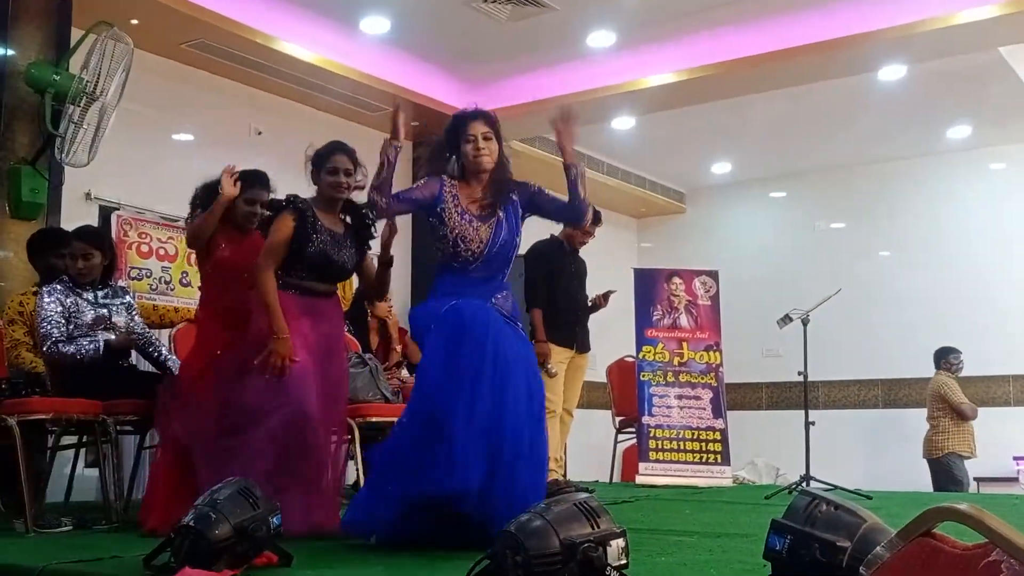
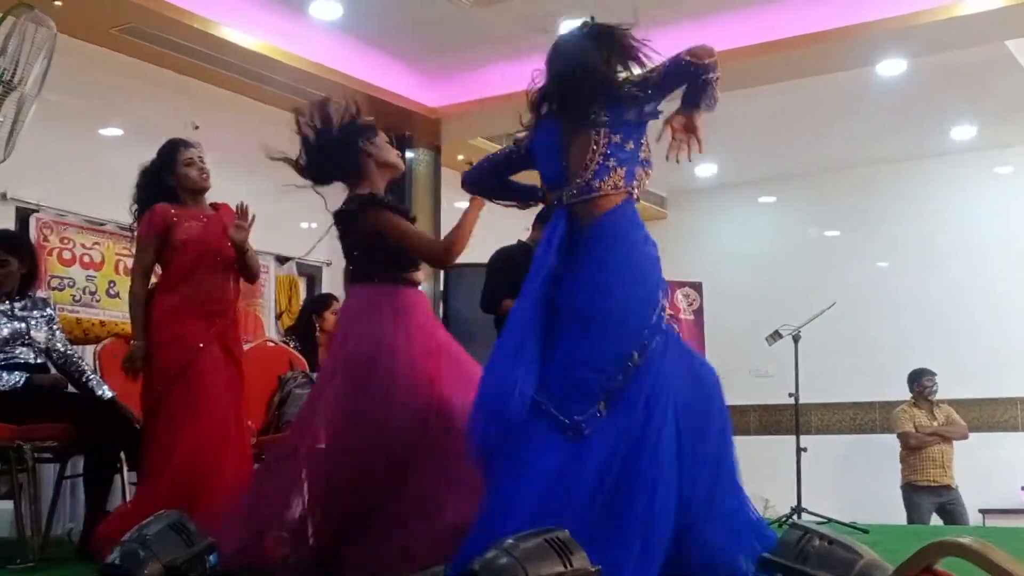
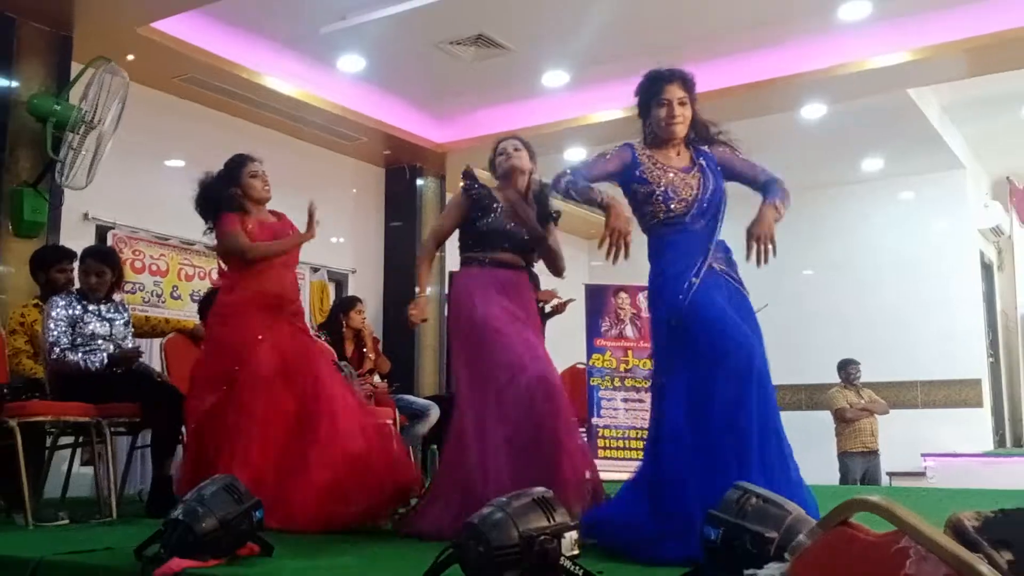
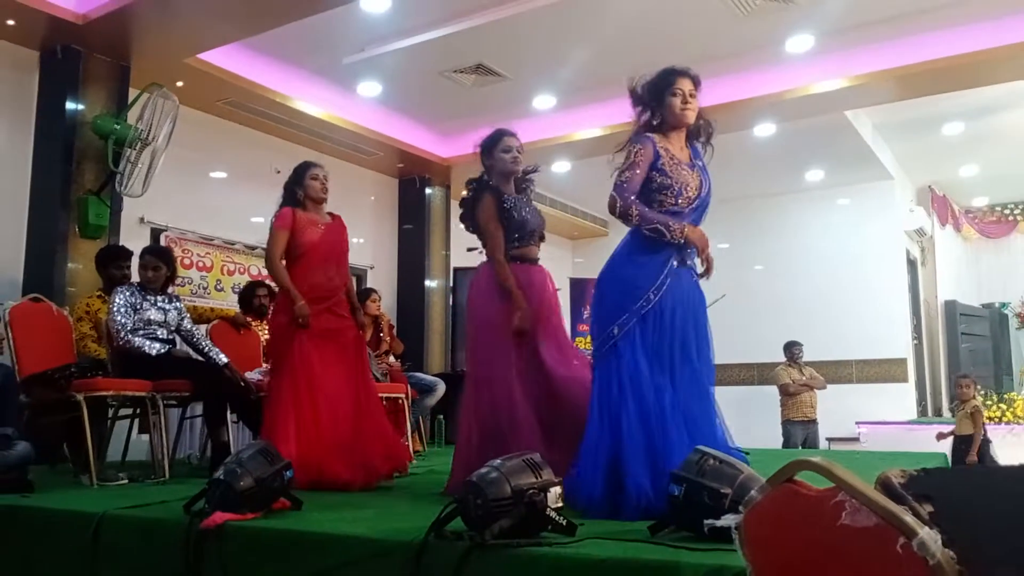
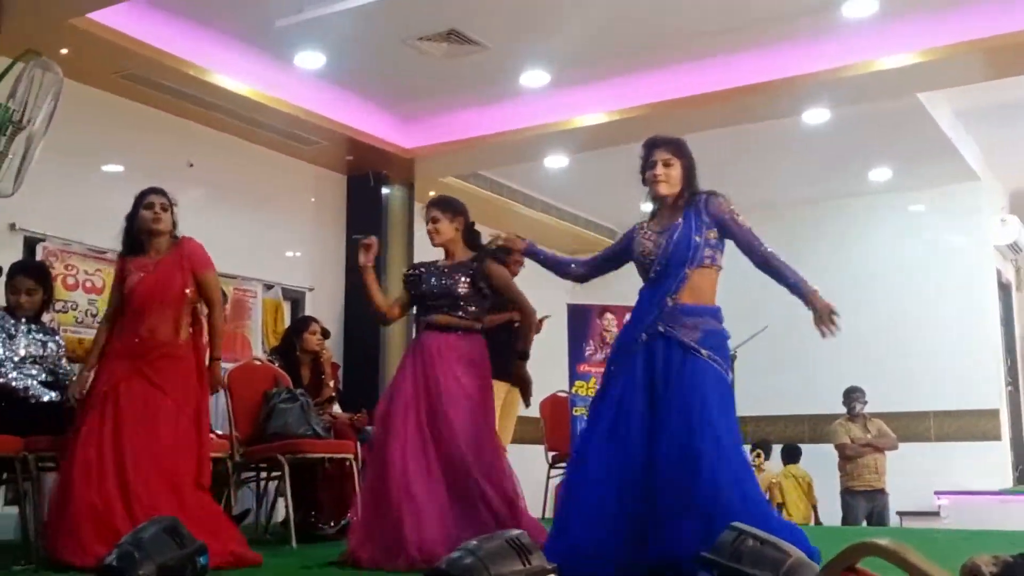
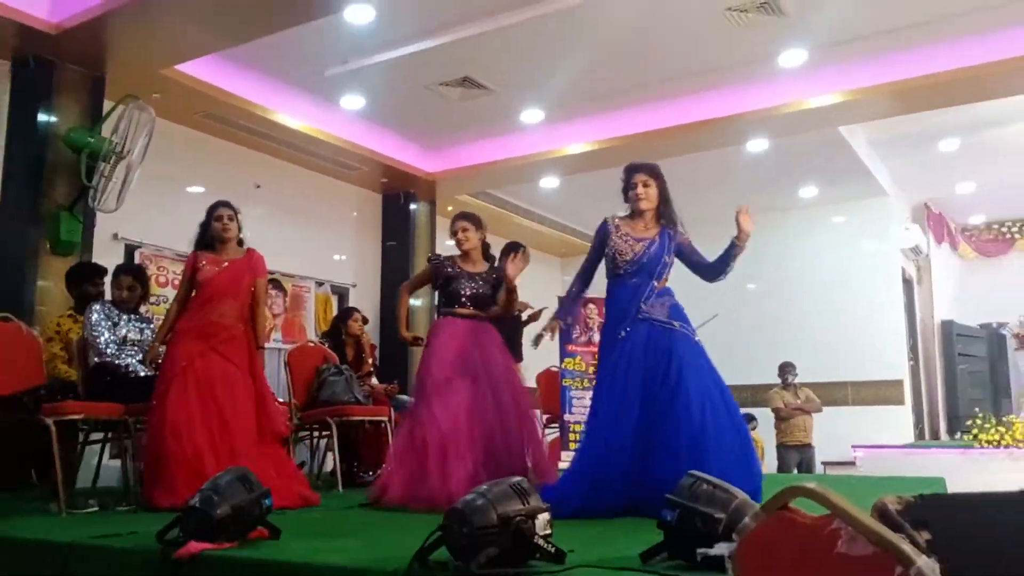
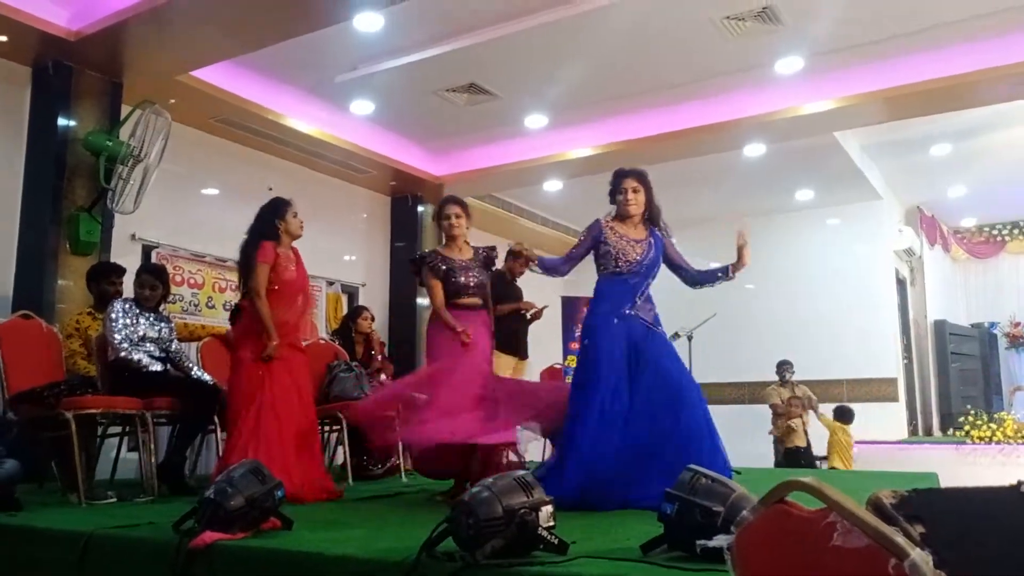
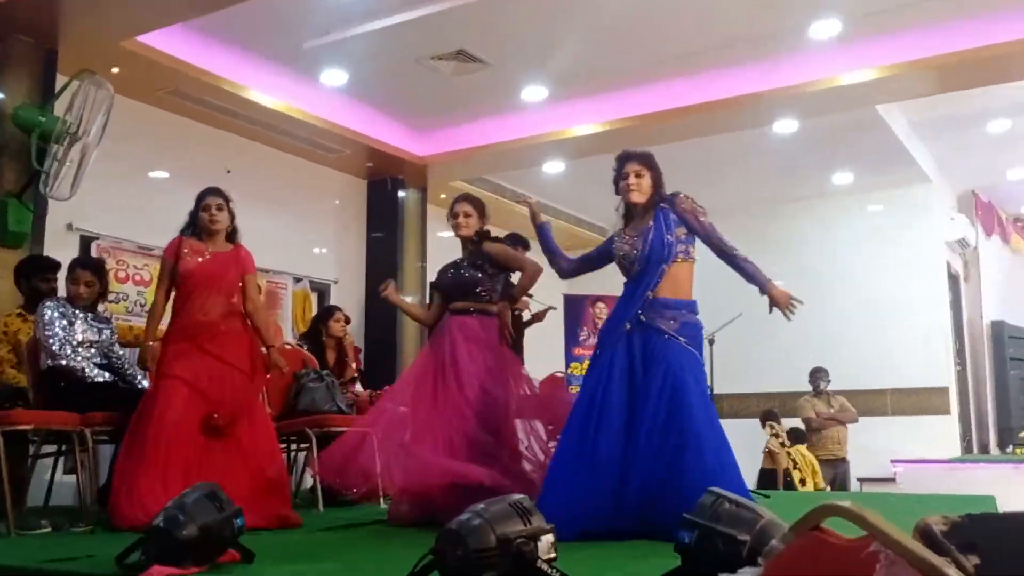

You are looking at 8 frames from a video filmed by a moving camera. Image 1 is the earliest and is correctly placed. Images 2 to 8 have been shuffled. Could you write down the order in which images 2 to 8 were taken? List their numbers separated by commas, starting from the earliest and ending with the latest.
2, 3, 4, 7, 8, 6, 5
